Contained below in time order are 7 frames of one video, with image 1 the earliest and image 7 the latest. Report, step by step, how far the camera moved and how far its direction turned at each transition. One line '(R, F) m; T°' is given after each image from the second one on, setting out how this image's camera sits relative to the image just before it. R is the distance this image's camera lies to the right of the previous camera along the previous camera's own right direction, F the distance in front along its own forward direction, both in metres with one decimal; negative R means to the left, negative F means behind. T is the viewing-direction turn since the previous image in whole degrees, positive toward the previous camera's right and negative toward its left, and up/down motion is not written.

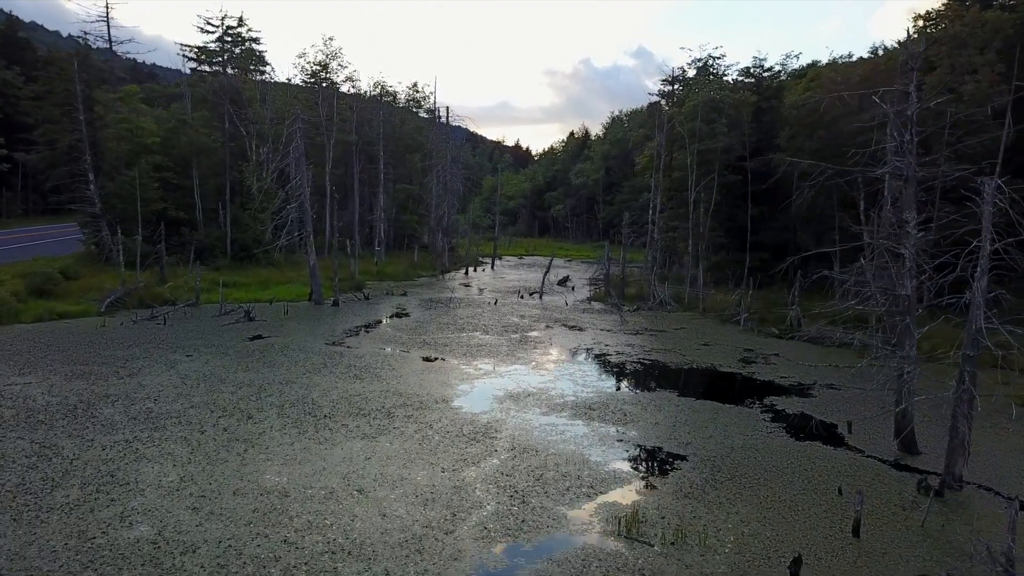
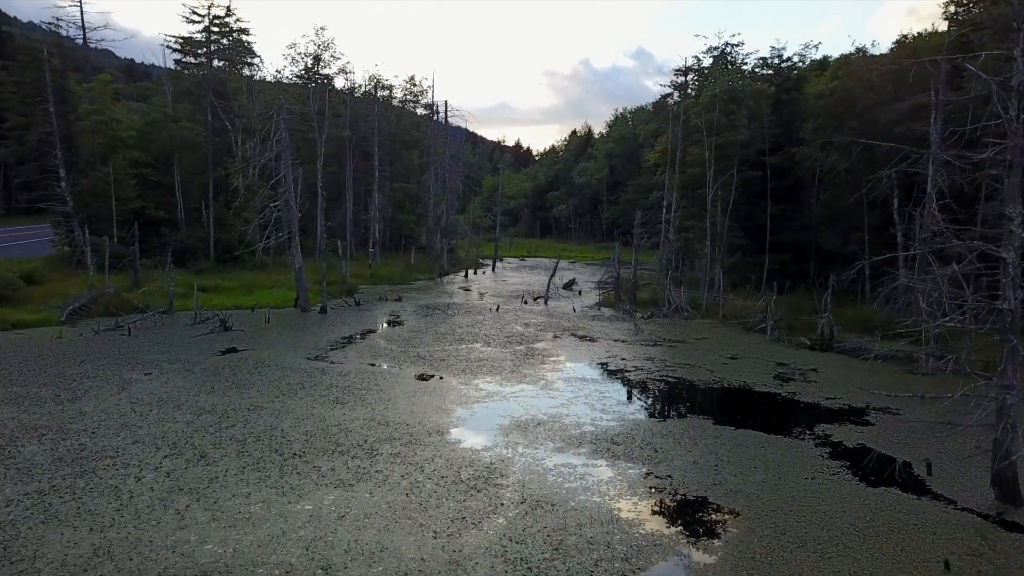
(-0.1, +1.7) m; 0°
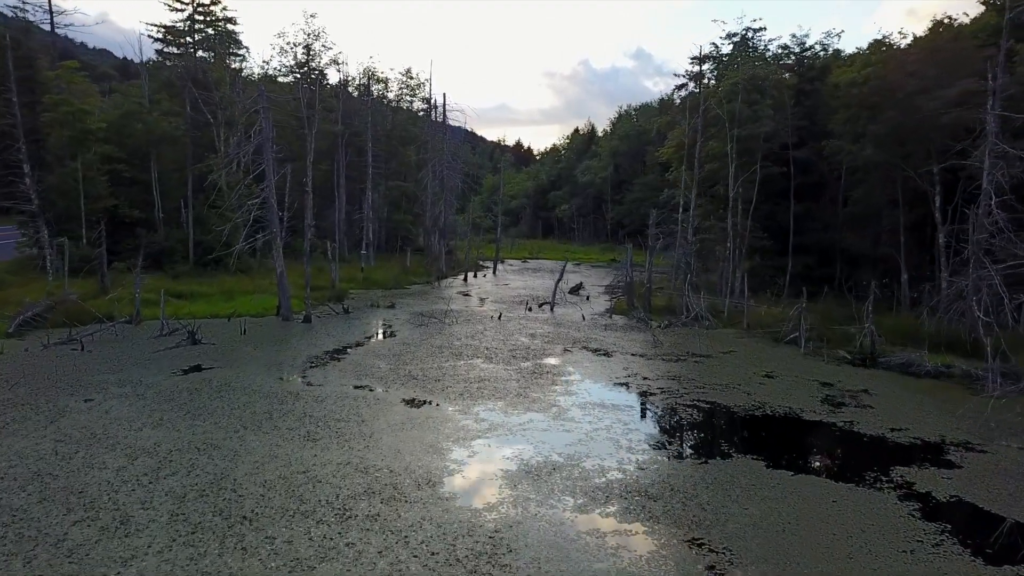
(-0.1, +1.8) m; 0°
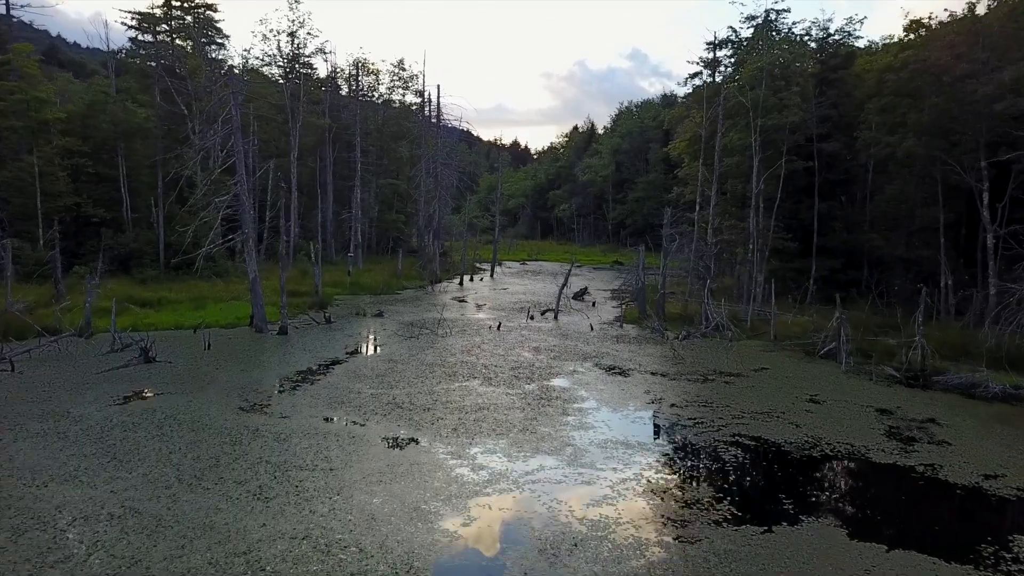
(-0.1, +1.9) m; 0°
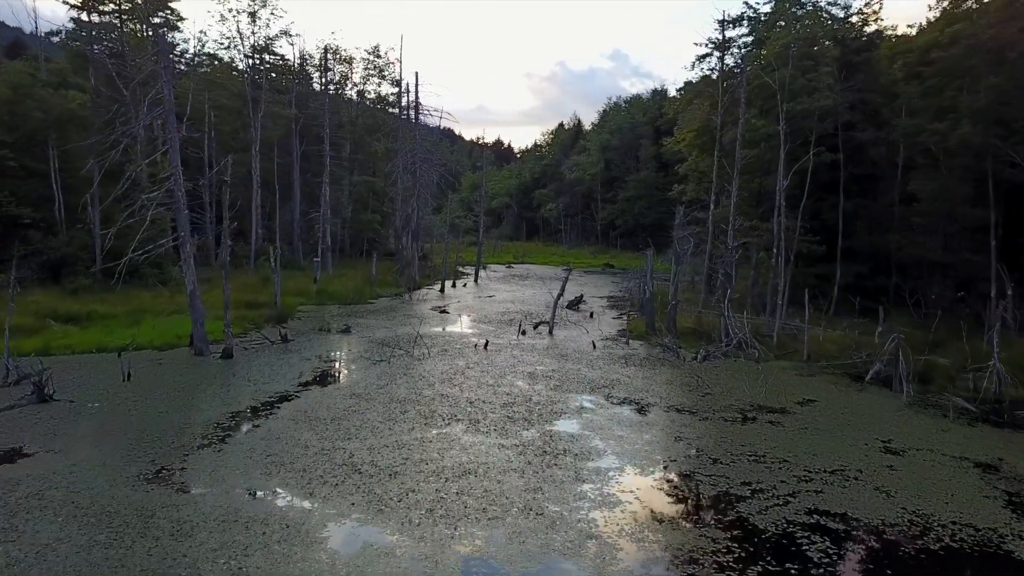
(-0.1, +2.5) m; +1°
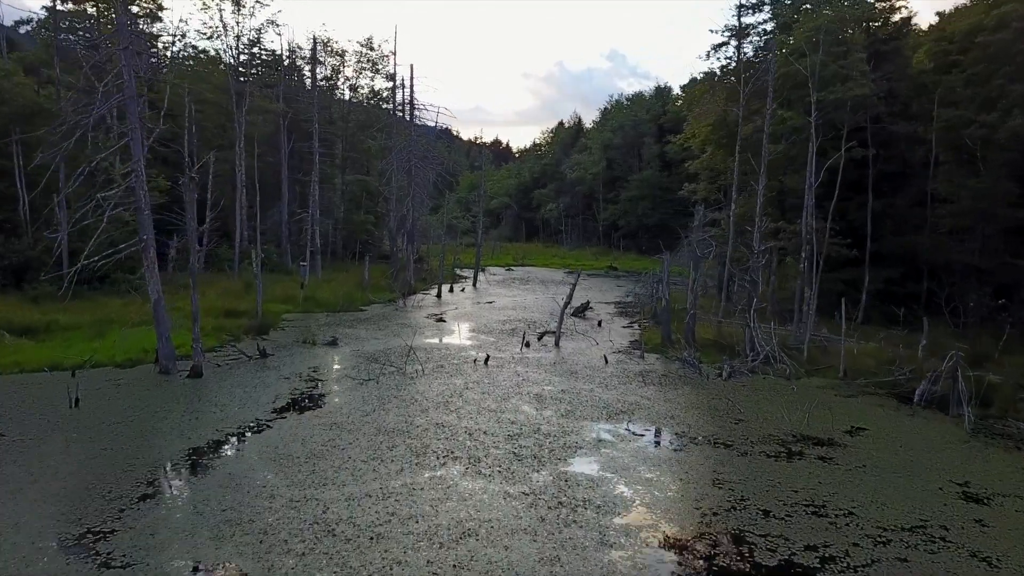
(-0.1, +1.5) m; 0°
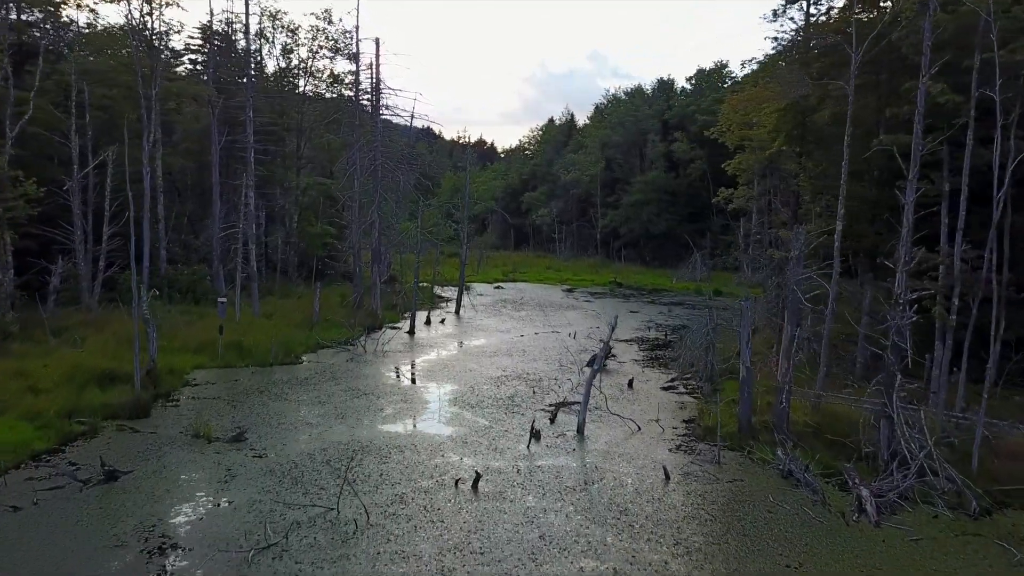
(-0.2, +5.2) m; +1°
